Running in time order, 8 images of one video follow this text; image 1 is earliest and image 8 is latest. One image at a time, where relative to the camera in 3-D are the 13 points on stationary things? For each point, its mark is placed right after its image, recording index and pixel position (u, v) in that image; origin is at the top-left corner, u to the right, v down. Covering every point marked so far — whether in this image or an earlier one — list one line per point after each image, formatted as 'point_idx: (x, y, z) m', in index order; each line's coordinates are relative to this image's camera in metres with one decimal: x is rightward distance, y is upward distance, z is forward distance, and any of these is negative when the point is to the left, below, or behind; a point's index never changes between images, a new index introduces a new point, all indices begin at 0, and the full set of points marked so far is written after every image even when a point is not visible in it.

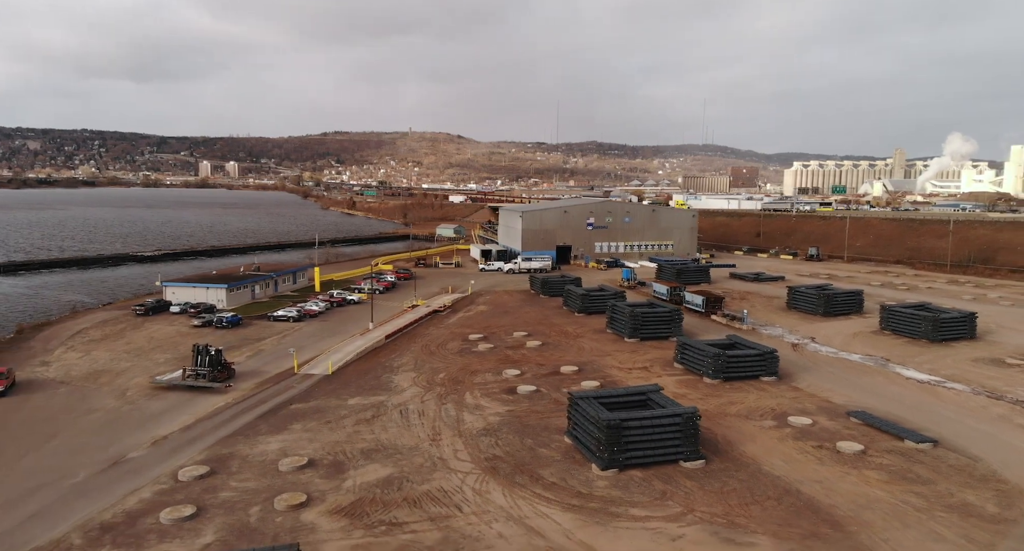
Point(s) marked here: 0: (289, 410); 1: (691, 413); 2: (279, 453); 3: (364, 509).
0: (-6.6, -4.0, +19.3) m
1: (+4.5, -3.4, +15.9) m
2: (-5.6, -4.4, +16.1) m
3: (-3.0, -4.8, +13.4) m
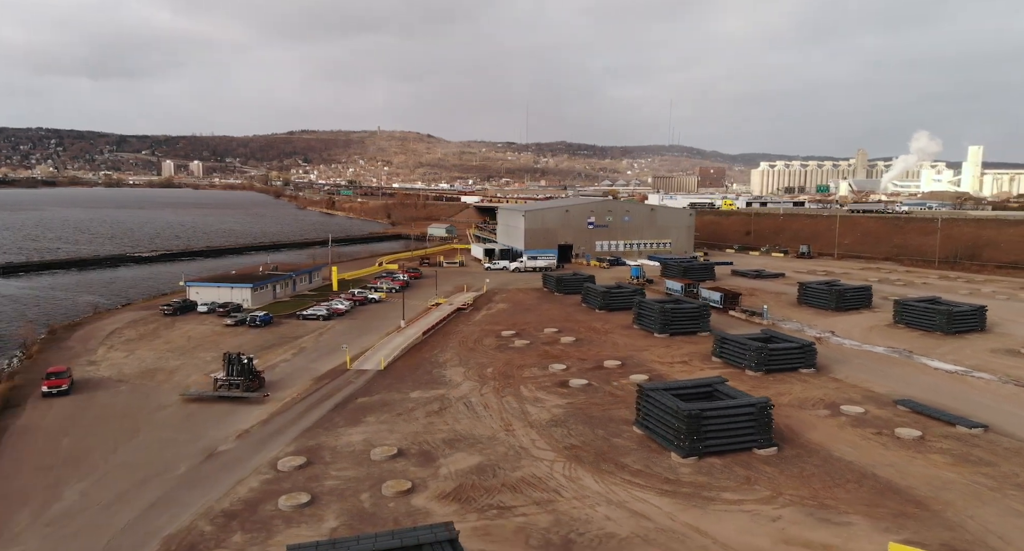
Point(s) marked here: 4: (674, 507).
0: (-4.6, -3.9, +19.6) m
1: (+6.5, -3.2, +16.5) m
2: (-3.6, -4.3, +16.3) m
3: (-0.9, -4.6, +13.7) m
4: (+3.4, -4.8, +13.4) m
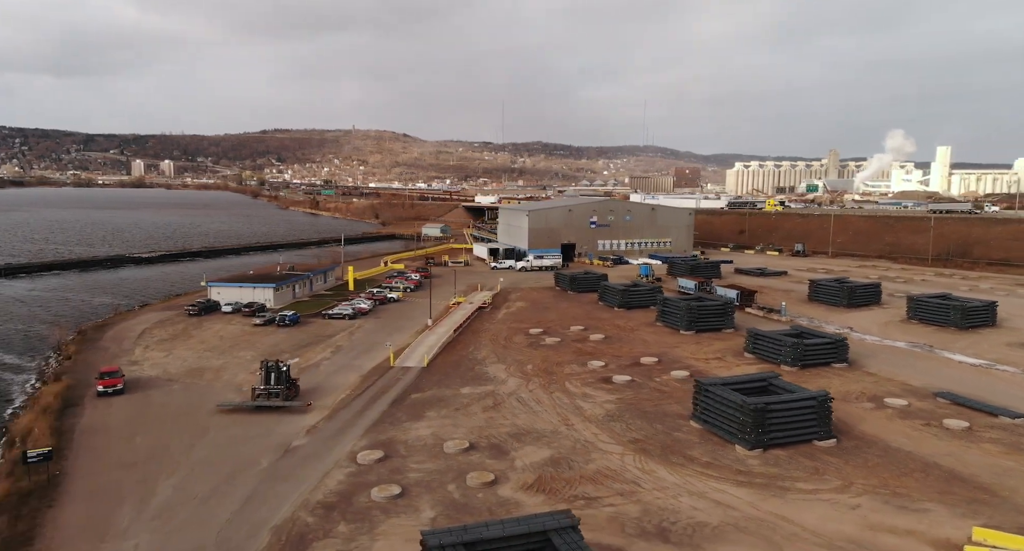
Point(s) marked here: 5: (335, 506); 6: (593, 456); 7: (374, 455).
0: (-3.0, -3.8, +19.7) m
1: (+8.2, -3.1, +16.8) m
2: (-1.9, -4.2, +16.5) m
3: (+0.9, -4.5, +14.0) m
4: (+5.1, -4.7, +13.7) m
5: (-3.4, -4.5, +12.8) m
6: (+2.0, -4.4, +15.6) m
7: (-3.2, -4.2, +15.3) m
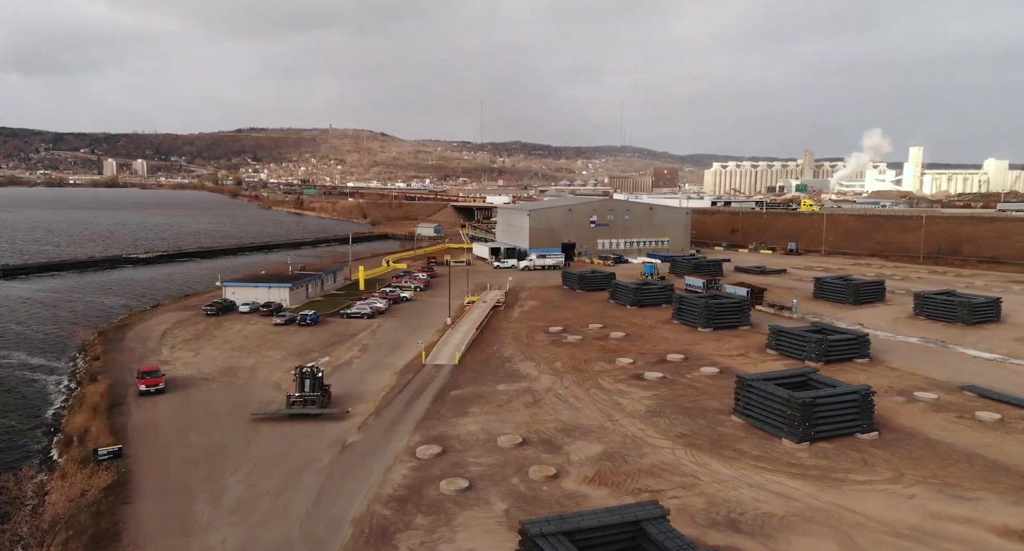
0: (-1.8, -3.8, +19.9) m
1: (+9.4, -3.0, +17.2) m
2: (-0.6, -4.1, +16.7) m
3: (+2.2, -4.5, +14.2) m
4: (+6.5, -4.6, +14.0) m
5: (-2.1, -4.5, +13.0) m
6: (+3.3, -4.3, +15.9) m
7: (-1.9, -4.1, +15.4) m
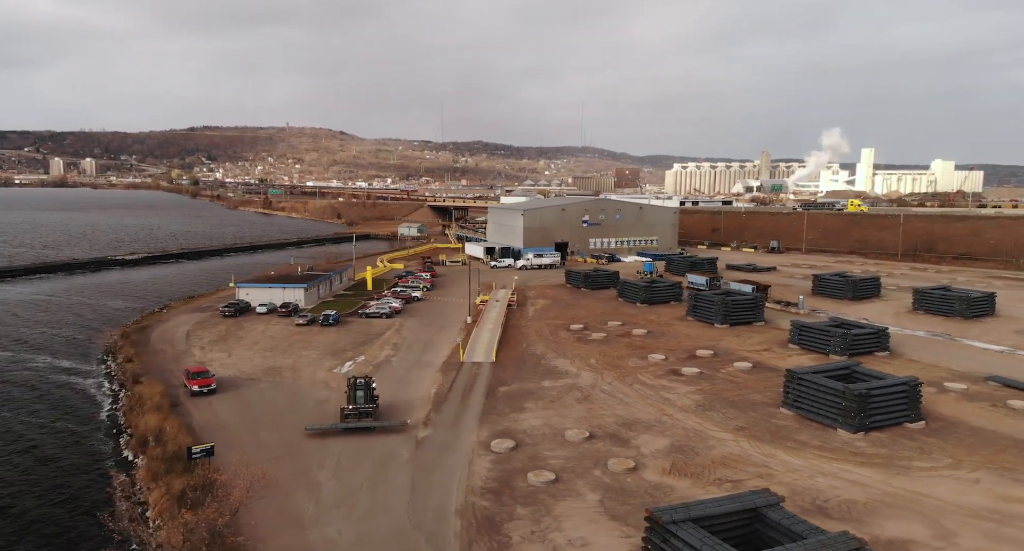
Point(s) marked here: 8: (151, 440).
0: (-0.2, -3.7, +20.1) m
1: (+11.1, -2.9, +17.8) m
2: (+1.1, -4.1, +16.9) m
3: (+4.0, -4.4, +14.5) m
4: (+8.3, -4.5, +14.5) m
5: (-0.2, -4.4, +13.2) m
6: (+5.0, -4.2, +16.3) m
7: (-0.2, -4.1, +15.6) m
8: (-8.3, -3.8, +14.9) m
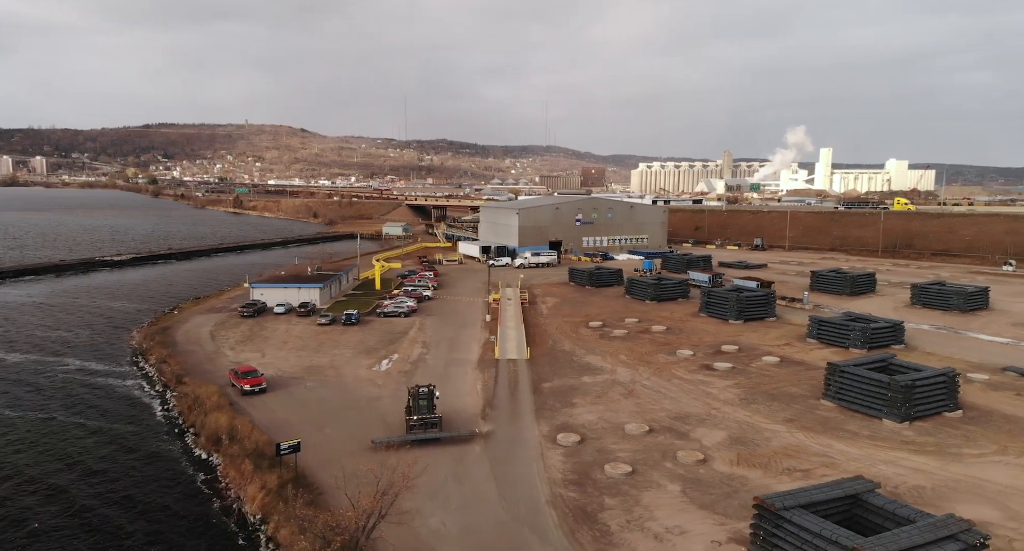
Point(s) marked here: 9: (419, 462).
0: (+1.3, -3.7, +20.4) m
1: (+12.6, -2.8, +18.5) m
2: (+2.6, -4.0, +17.3) m
3: (+5.7, -4.3, +15.0) m
4: (+9.9, -4.4, +15.1) m
5: (+1.5, -4.4, +13.5) m
6: (+6.6, -4.1, +16.8) m
7: (+1.5, -4.0, +16.0) m
8: (-6.7, -3.8, +14.9) m
9: (-2.0, -4.1, +13.9) m
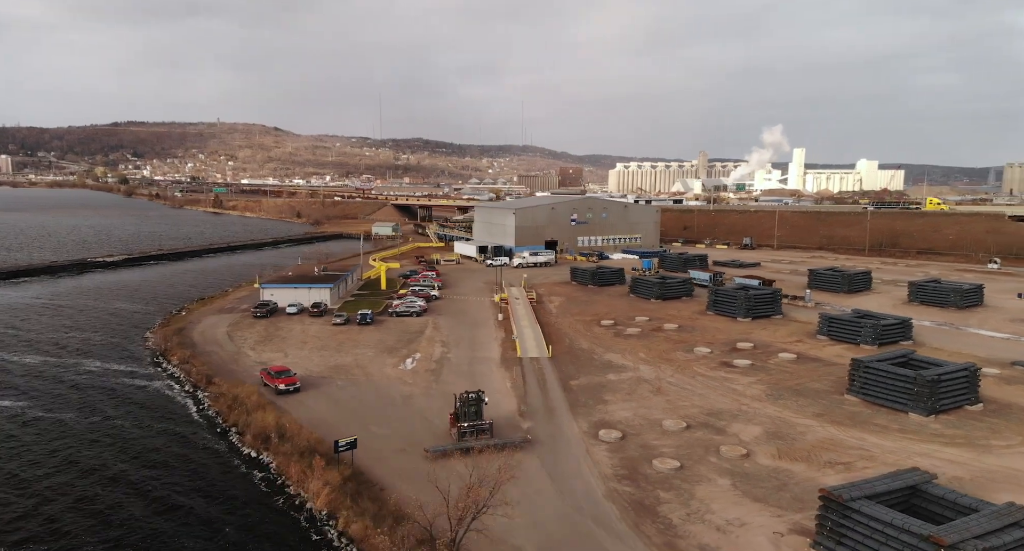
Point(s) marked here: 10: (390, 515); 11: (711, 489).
0: (+2.2, -3.6, +20.7) m
1: (+13.6, -2.7, +19.1) m
2: (+3.7, -4.0, +17.6) m
3: (+6.8, -4.2, +15.4) m
4: (+11.0, -4.3, +15.6) m
5: (+2.6, -4.3, +13.8) m
6: (+7.7, -4.1, +17.2) m
7: (+2.5, -4.0, +16.2) m
8: (-5.6, -3.8, +15.0) m
9: (-0.9, -4.1, +14.1) m
10: (-2.2, -4.3, +11.6) m
11: (+4.1, -4.4, +13.3) m
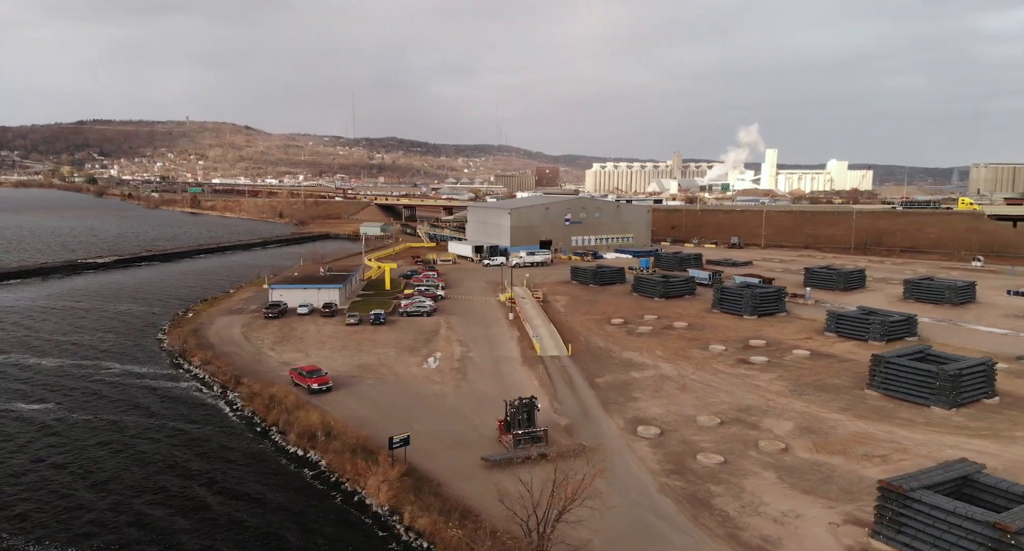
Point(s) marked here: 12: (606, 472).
0: (+3.1, -3.6, +20.9) m
1: (+14.6, -2.6, +19.7) m
2: (+4.7, -3.9, +17.9) m
3: (+7.8, -4.2, +15.8) m
4: (+12.1, -4.2, +16.1) m
5: (+3.7, -4.3, +14.1) m
6: (+8.7, -4.0, +17.6) m
7: (+3.6, -4.0, +16.5) m
8: (-4.5, -3.8, +15.1) m
9: (+0.2, -4.1, +14.3) m
10: (-1.0, -4.3, +11.7) m
11: (+5.2, -4.4, +13.6) m
12: (+2.0, -4.3, +13.9) m
